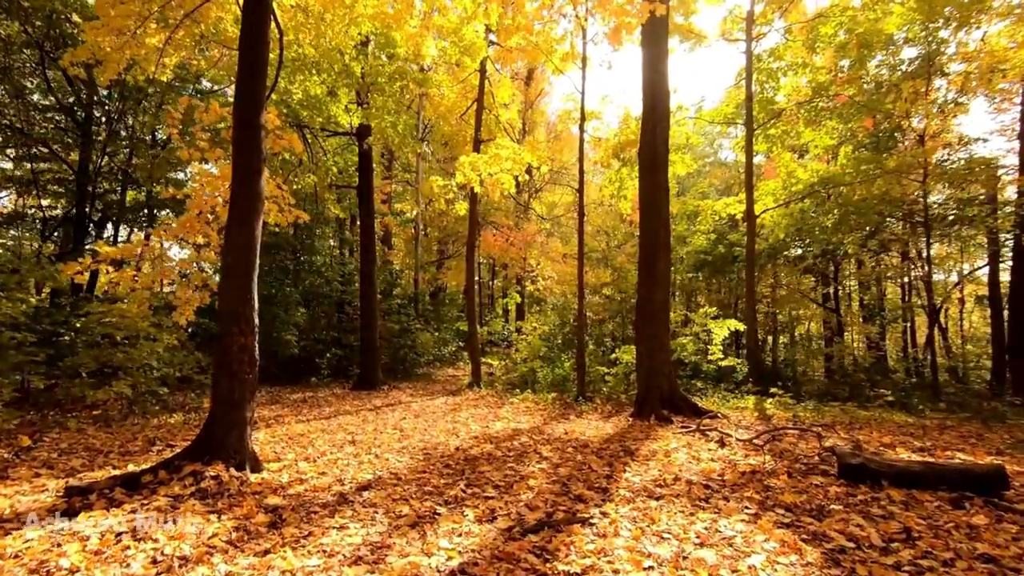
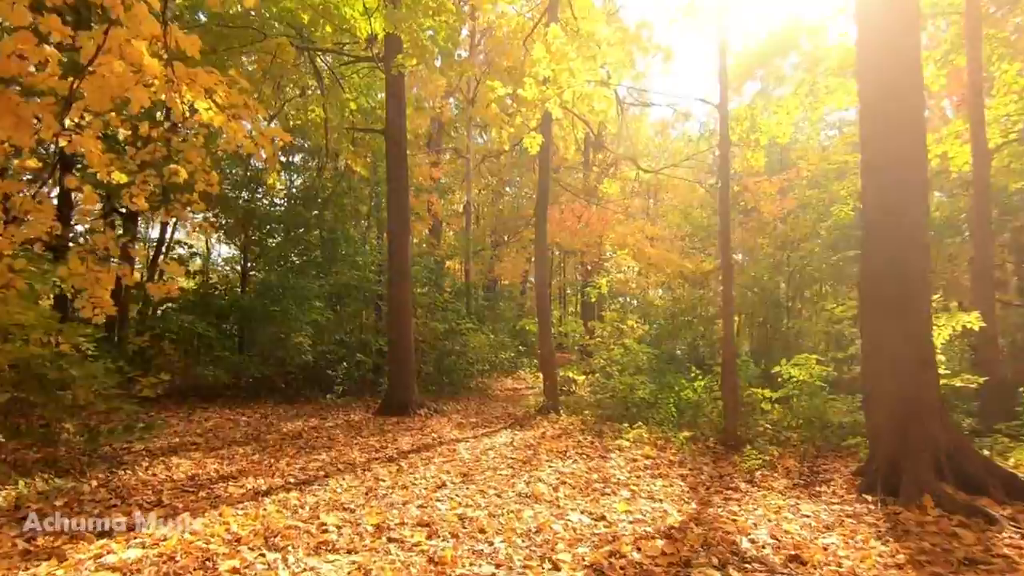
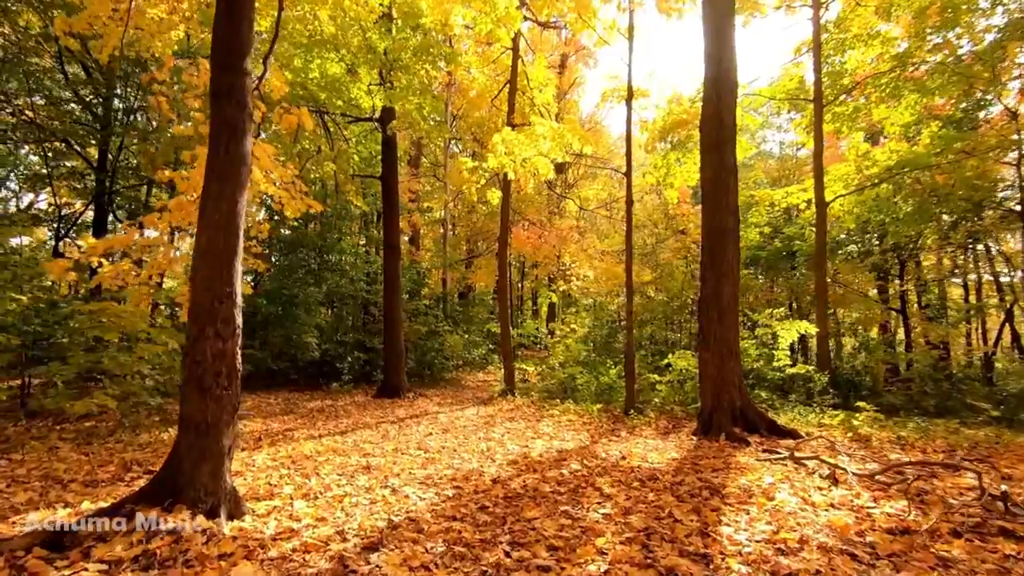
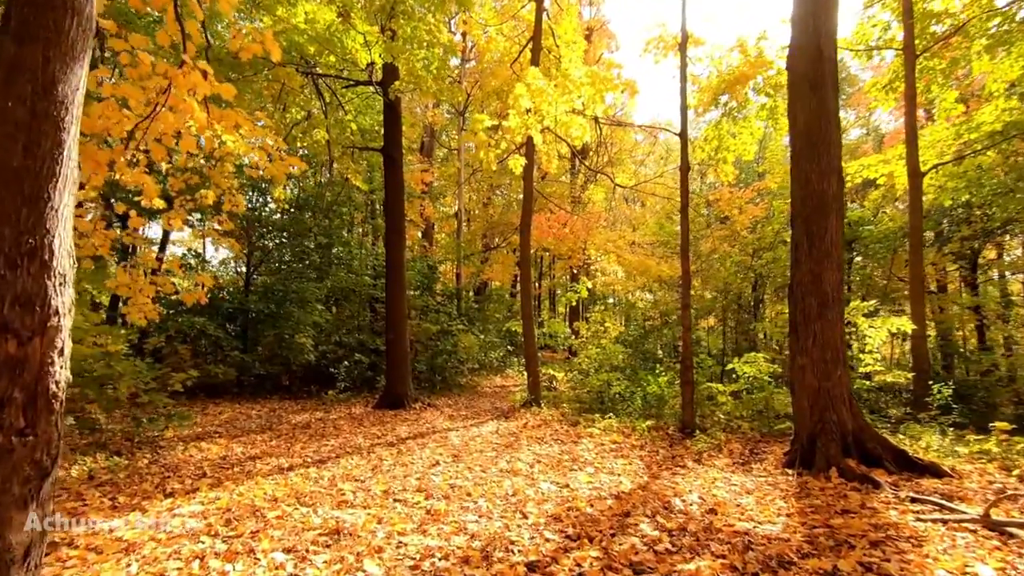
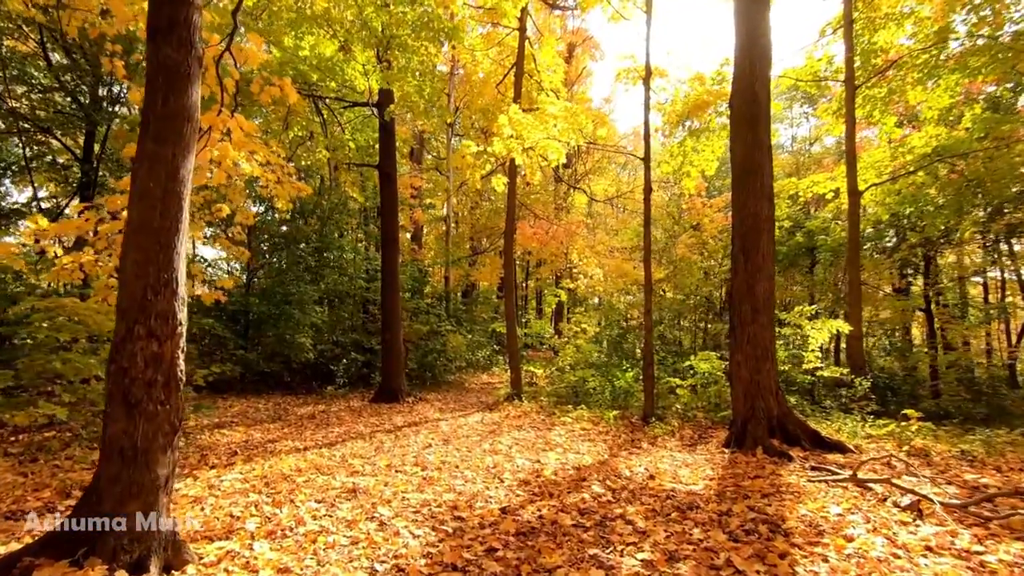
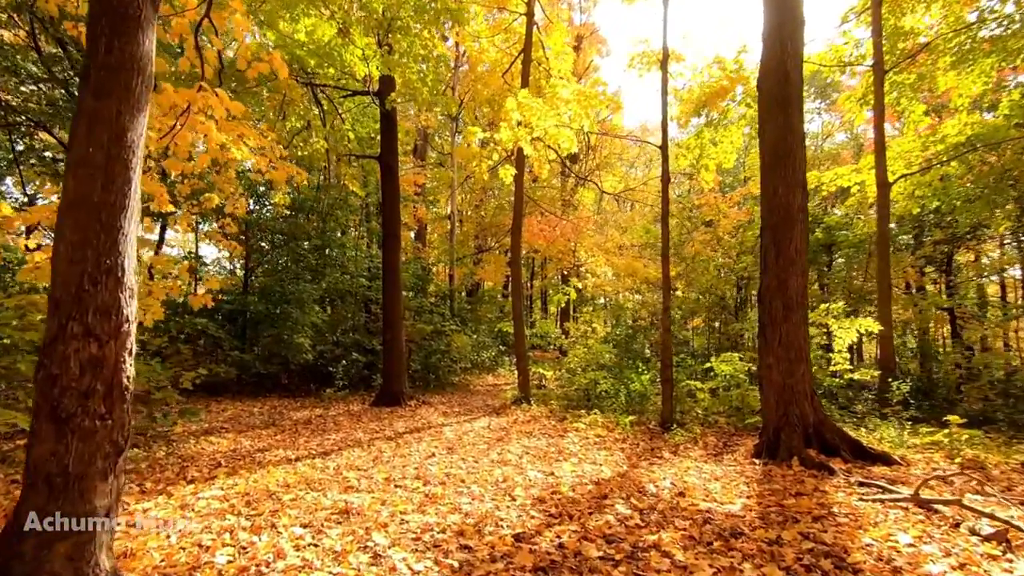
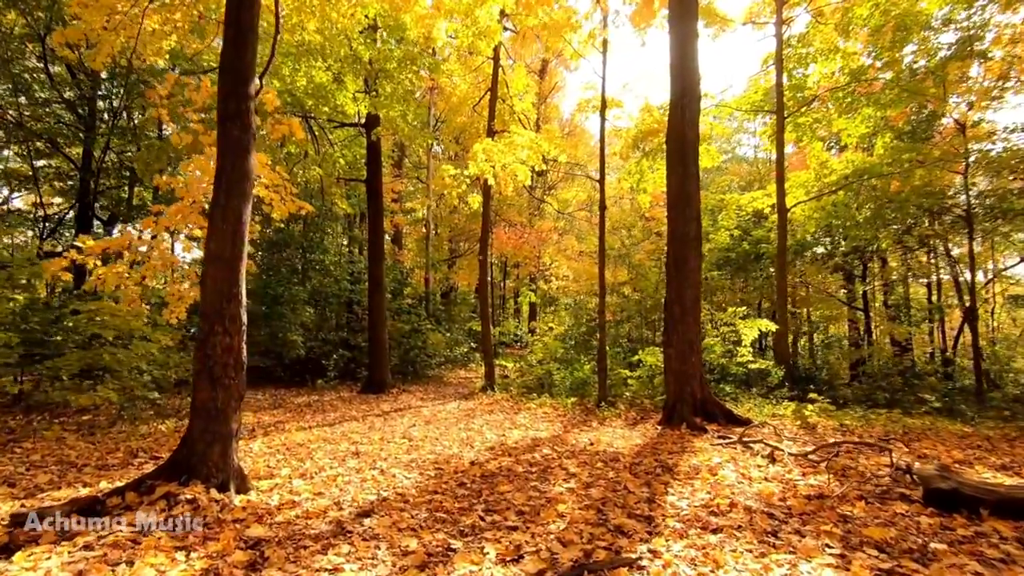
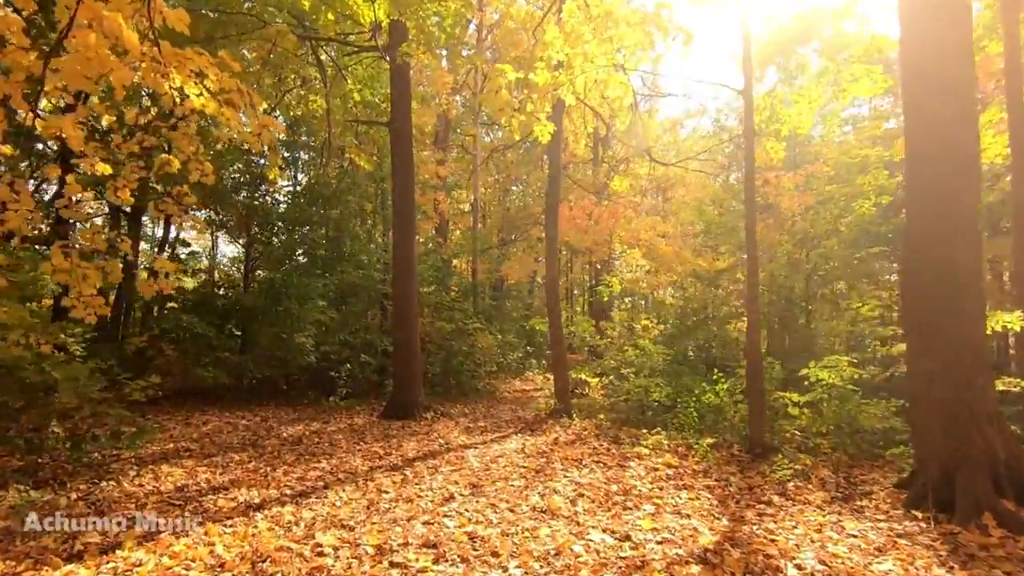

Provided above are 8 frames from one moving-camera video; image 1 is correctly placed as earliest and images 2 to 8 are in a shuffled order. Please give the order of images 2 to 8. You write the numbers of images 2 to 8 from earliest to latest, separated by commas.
7, 3, 5, 6, 4, 2, 8
